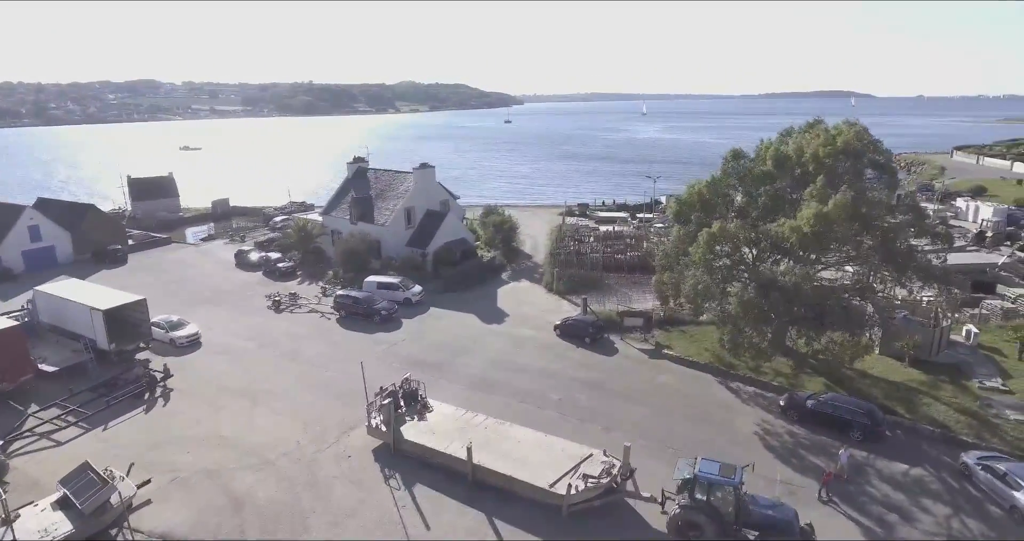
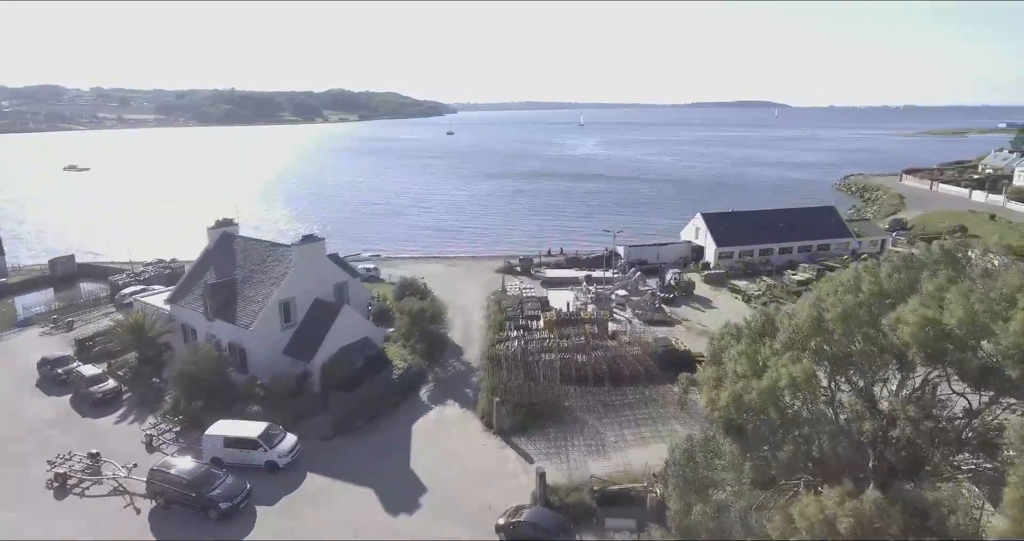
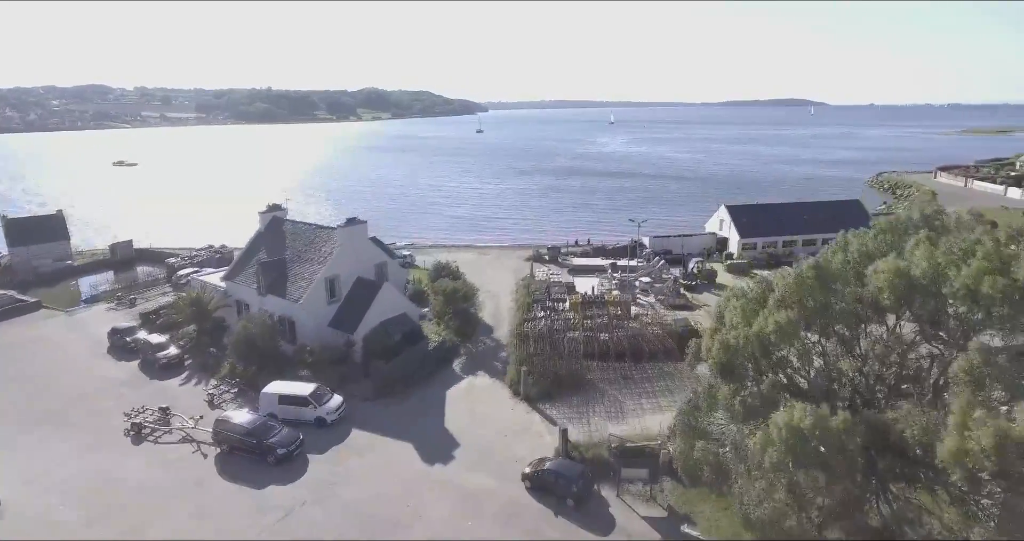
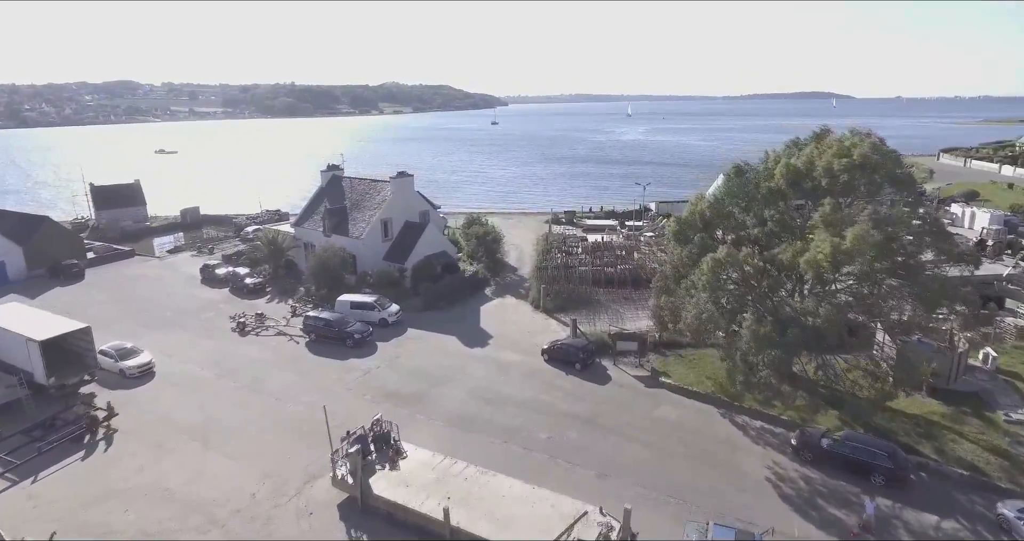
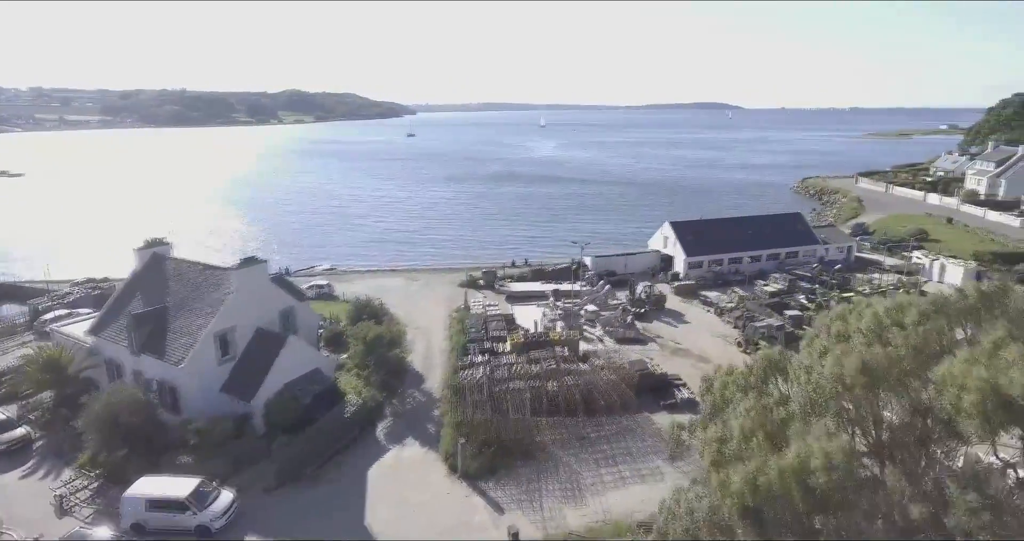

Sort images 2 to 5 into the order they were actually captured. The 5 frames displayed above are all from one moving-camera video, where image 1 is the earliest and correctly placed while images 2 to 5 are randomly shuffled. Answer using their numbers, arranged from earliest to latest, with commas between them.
4, 3, 2, 5
